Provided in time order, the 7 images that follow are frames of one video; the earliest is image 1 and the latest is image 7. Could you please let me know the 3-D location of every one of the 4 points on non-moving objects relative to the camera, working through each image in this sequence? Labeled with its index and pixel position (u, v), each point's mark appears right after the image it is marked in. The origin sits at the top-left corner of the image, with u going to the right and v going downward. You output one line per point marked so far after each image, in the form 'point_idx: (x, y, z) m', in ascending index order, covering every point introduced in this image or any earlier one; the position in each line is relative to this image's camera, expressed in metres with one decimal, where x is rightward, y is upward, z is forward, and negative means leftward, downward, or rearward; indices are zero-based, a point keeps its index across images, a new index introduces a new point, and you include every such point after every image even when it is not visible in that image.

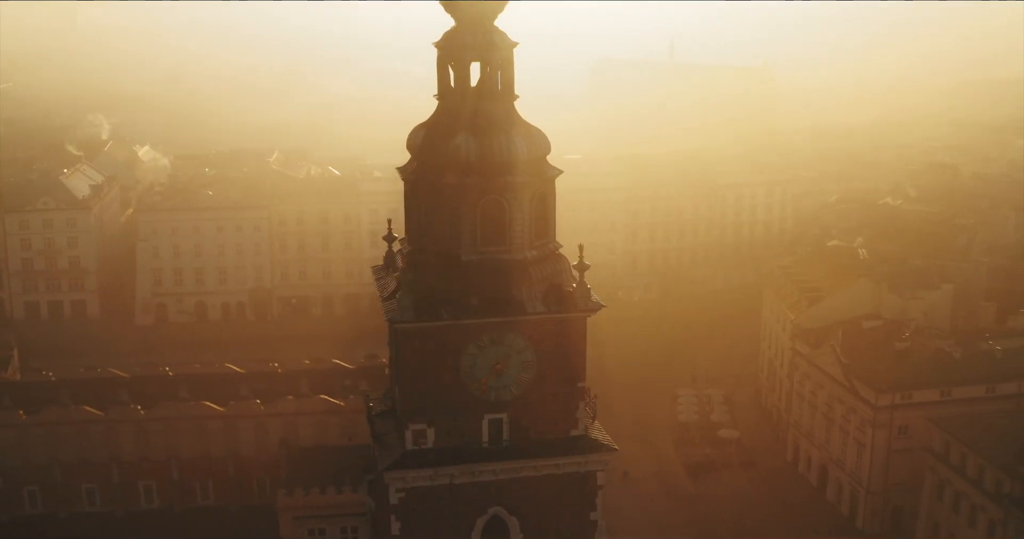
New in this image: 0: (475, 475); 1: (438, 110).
0: (-0.3, -1.6, +12.4) m
1: (-0.7, +1.4, +12.5) m
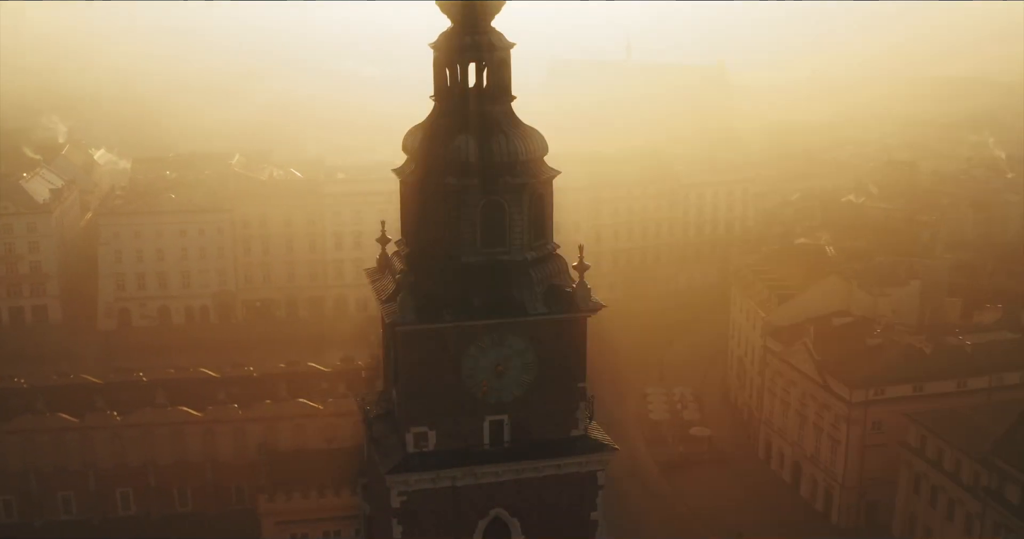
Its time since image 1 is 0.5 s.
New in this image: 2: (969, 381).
0: (-0.3, -1.7, +12.6) m
1: (-0.7, +1.3, +13.0) m
2: (+6.0, -1.5, +20.1) m
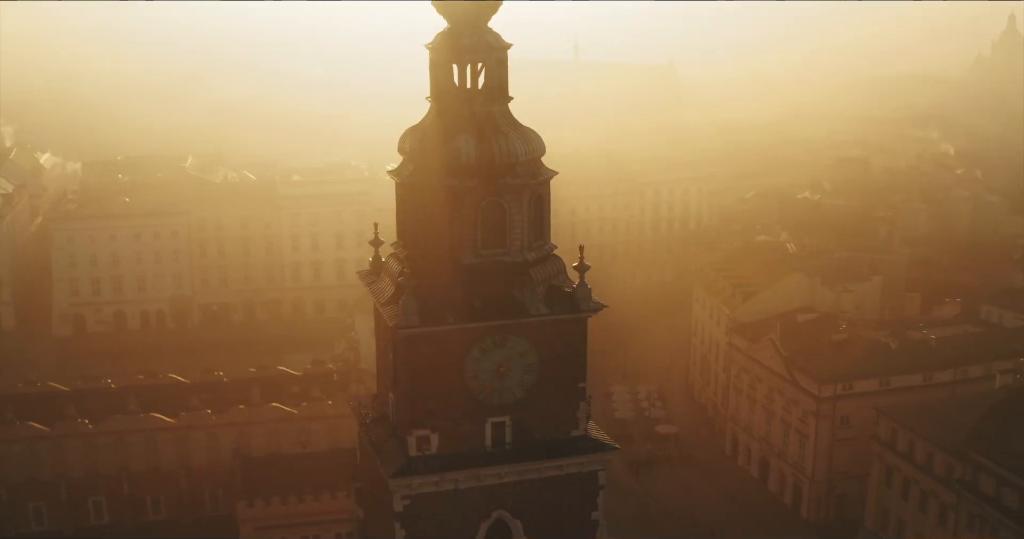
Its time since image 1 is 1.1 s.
0: (-0.3, -1.7, +12.6) m
1: (-0.7, +1.3, +12.9) m
2: (+5.6, -1.4, +20.3) m
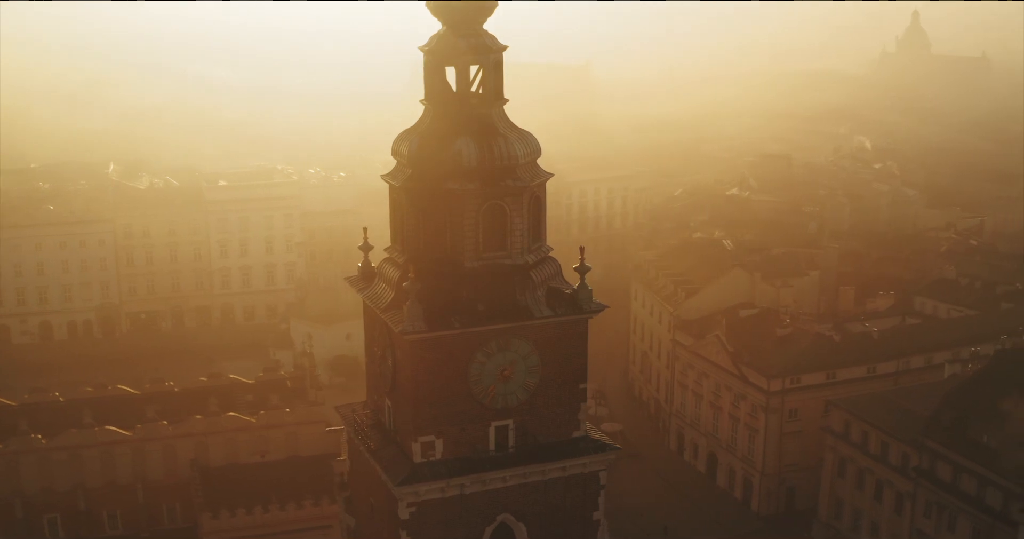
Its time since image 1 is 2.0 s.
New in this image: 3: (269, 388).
0: (-0.2, -1.7, +12.5) m
1: (-0.7, +1.3, +12.8) m
2: (+5.0, -1.3, +20.7) m
3: (-3.1, -1.5, +19.4) m
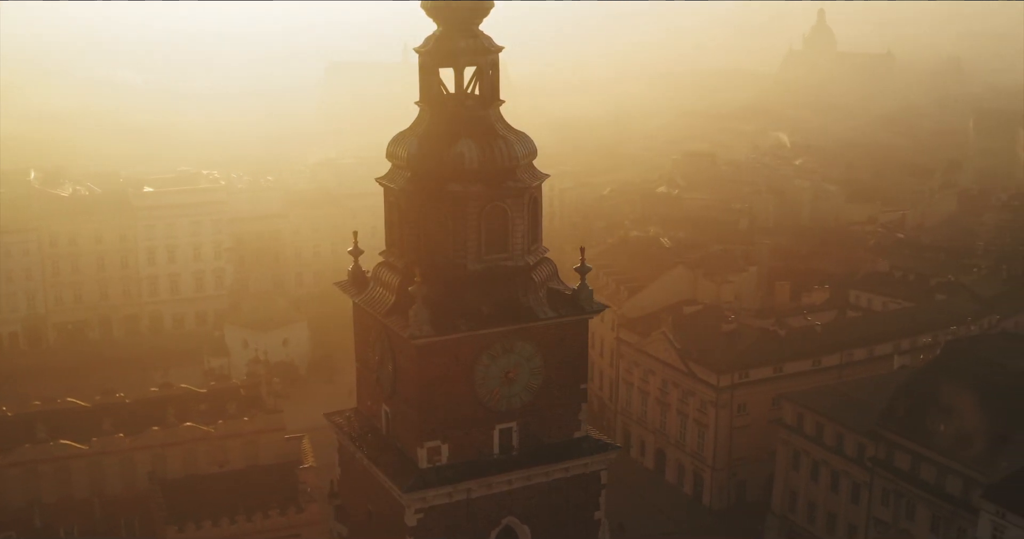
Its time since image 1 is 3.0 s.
0: (-0.2, -1.8, +12.4) m
1: (-0.8, +1.3, +12.7) m
2: (+4.3, -1.2, +21.1) m
3: (-3.6, -1.6, +19.1) m
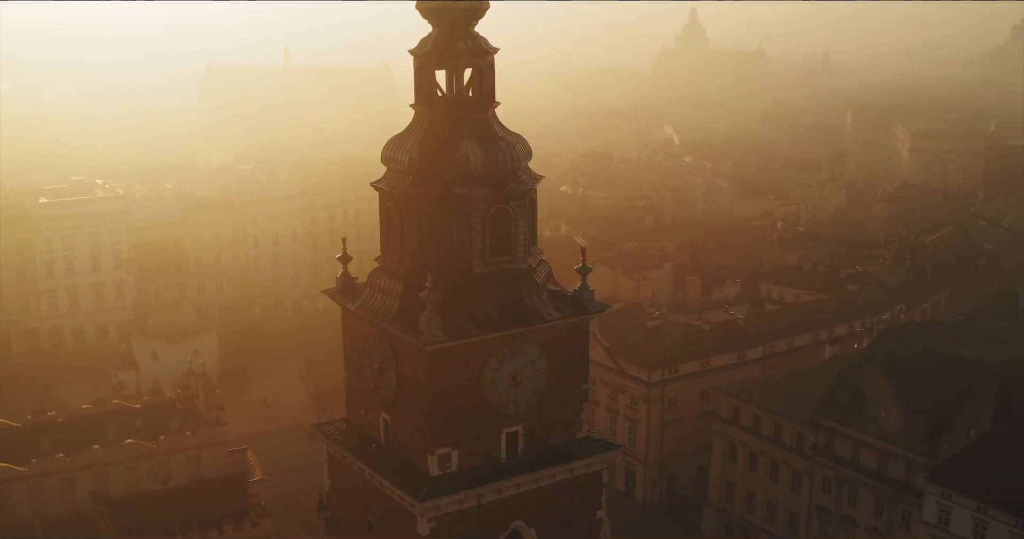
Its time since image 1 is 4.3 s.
0: (-0.1, -1.8, +12.3) m
1: (-0.8, +1.2, +12.6) m
2: (+3.3, -1.1, +21.5) m
3: (-4.3, -1.7, +18.6) m
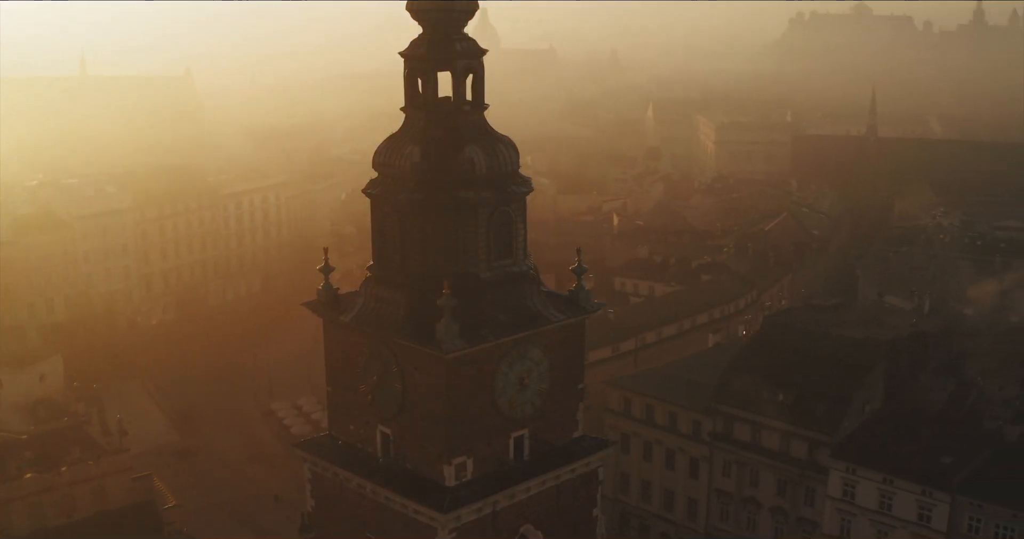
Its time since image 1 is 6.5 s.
0: (0.0, -1.8, +12.2) m
1: (-0.8, +1.2, +12.3) m
2: (+1.6, -1.1, +21.8) m
3: (-5.3, -2.0, +17.6) m
